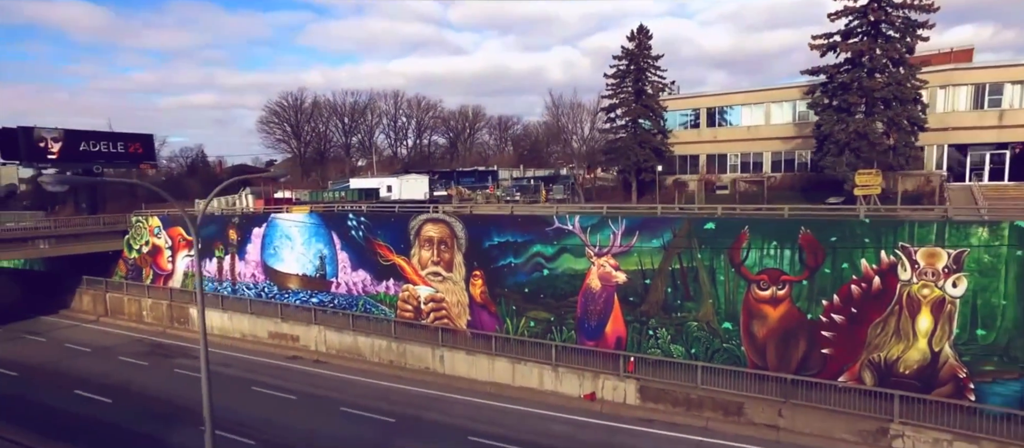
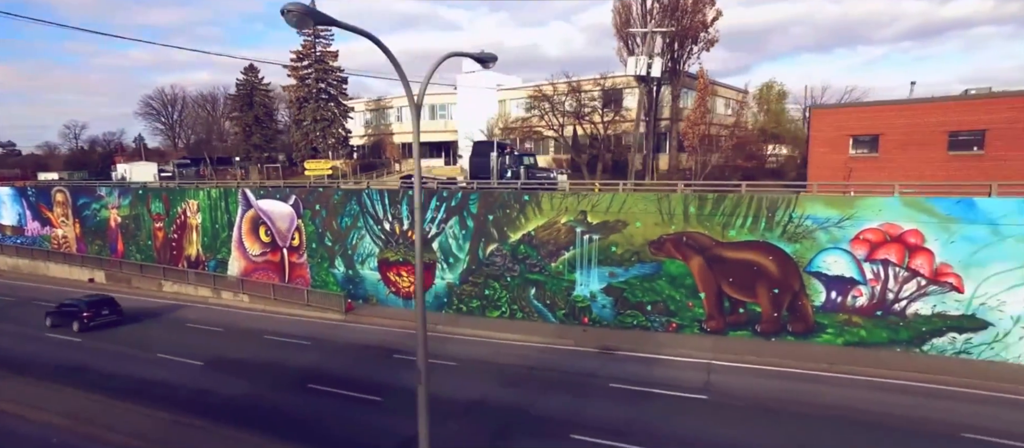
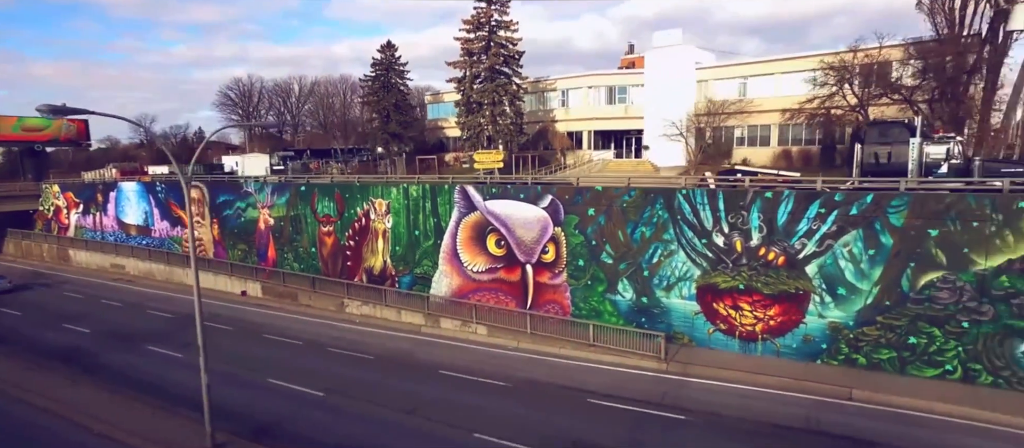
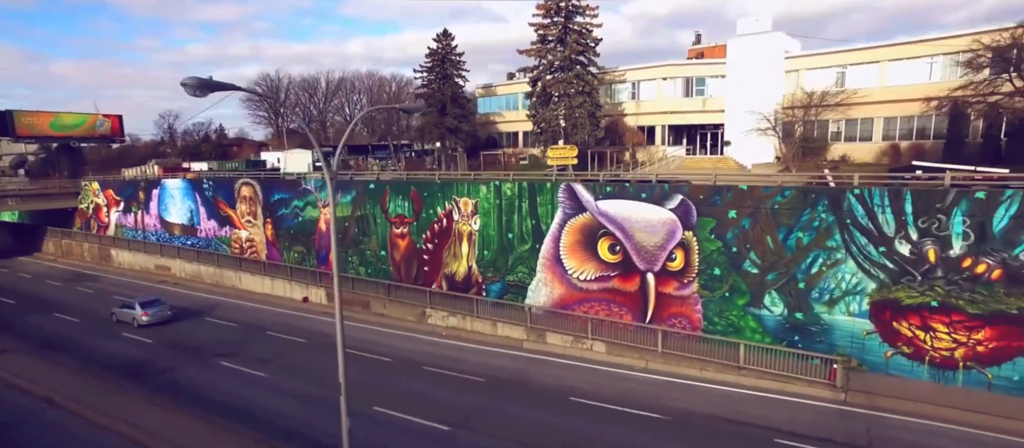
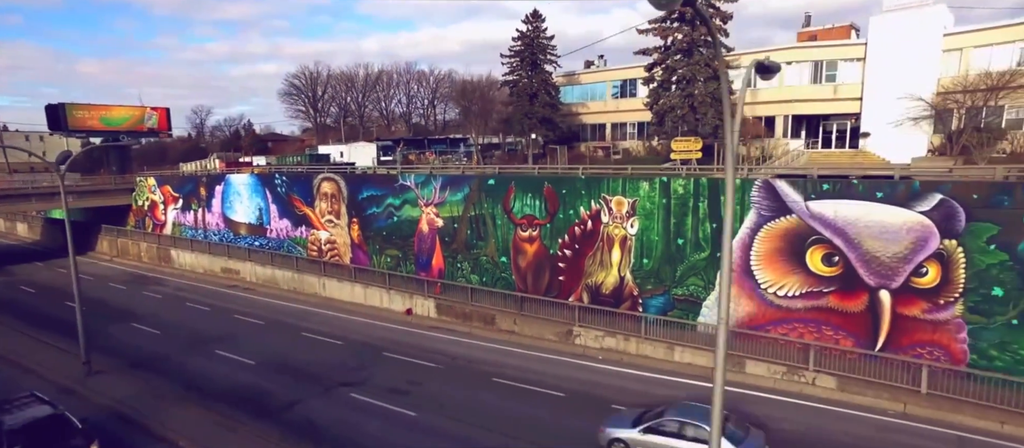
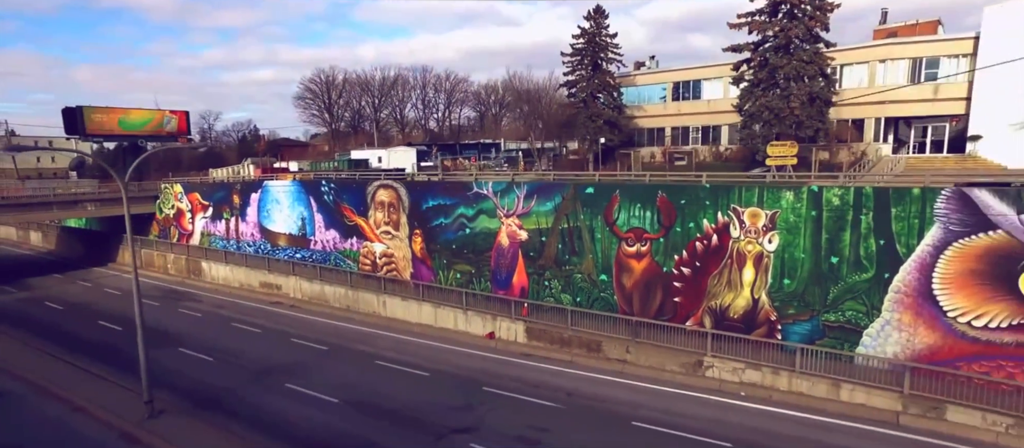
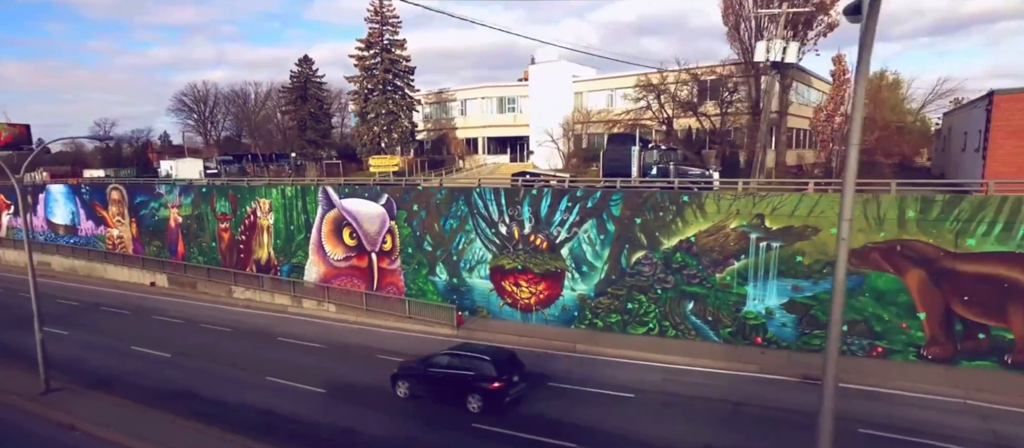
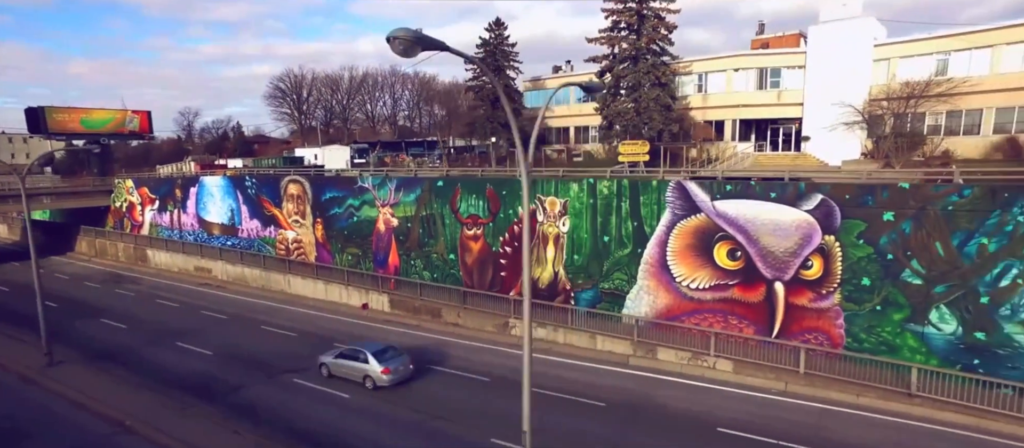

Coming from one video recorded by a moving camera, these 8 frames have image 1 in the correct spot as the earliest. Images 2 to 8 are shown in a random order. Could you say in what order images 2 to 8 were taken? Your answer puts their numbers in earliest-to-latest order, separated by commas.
6, 5, 8, 4, 3, 7, 2
